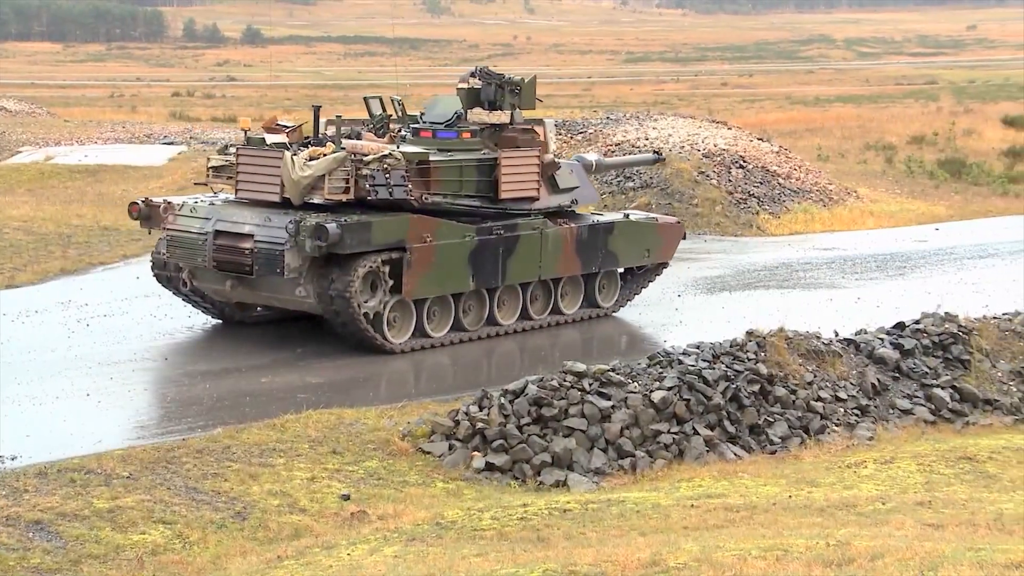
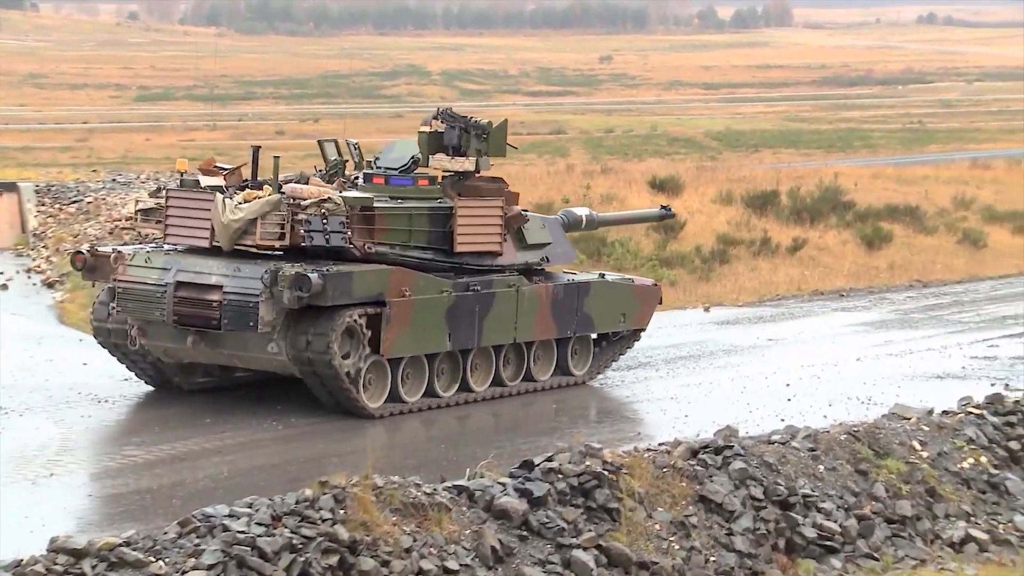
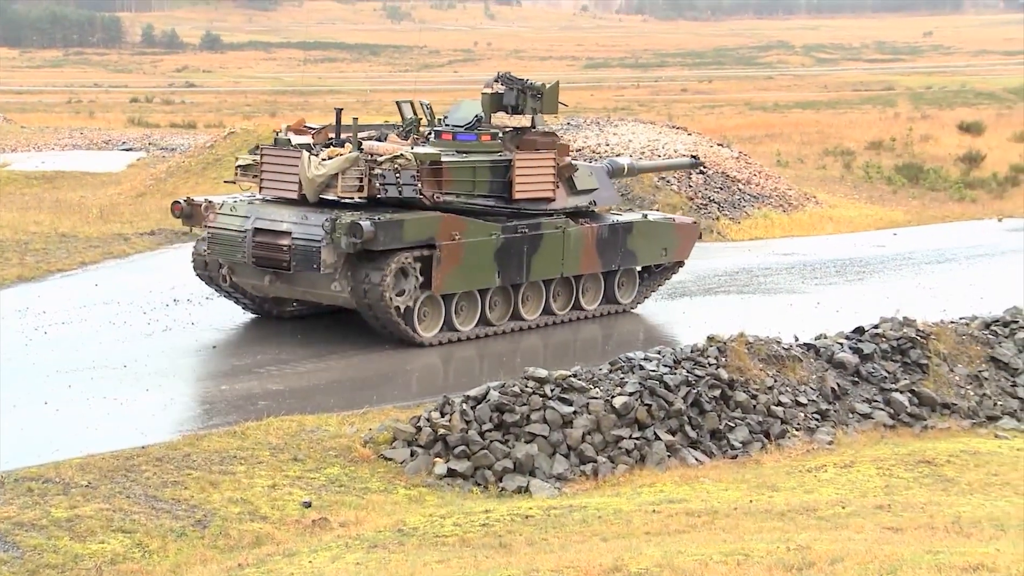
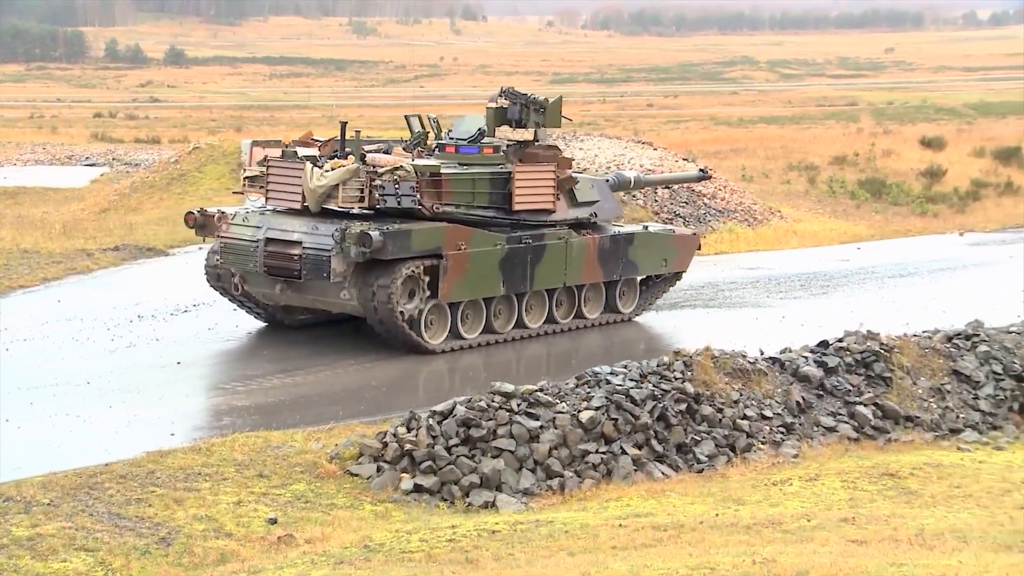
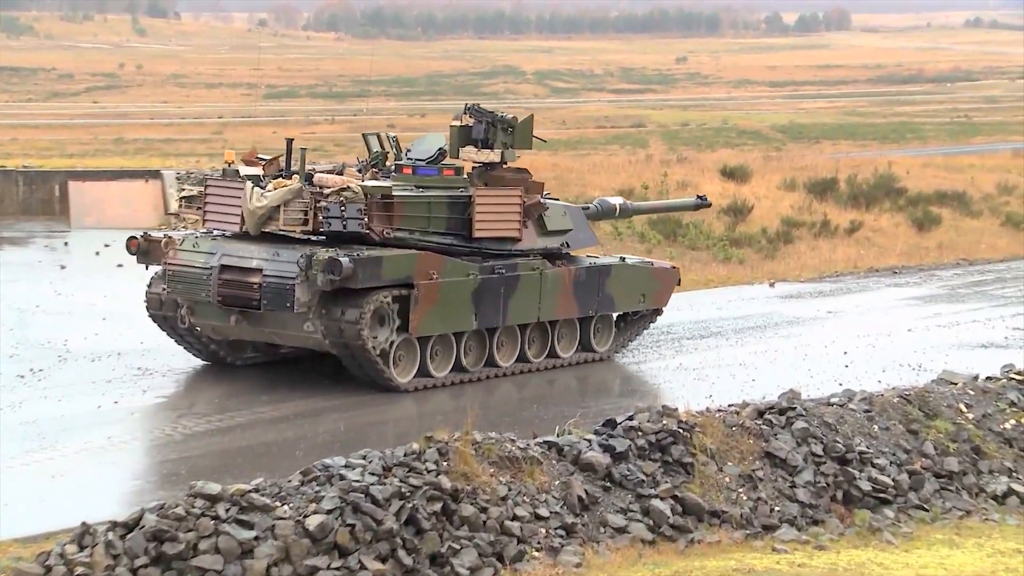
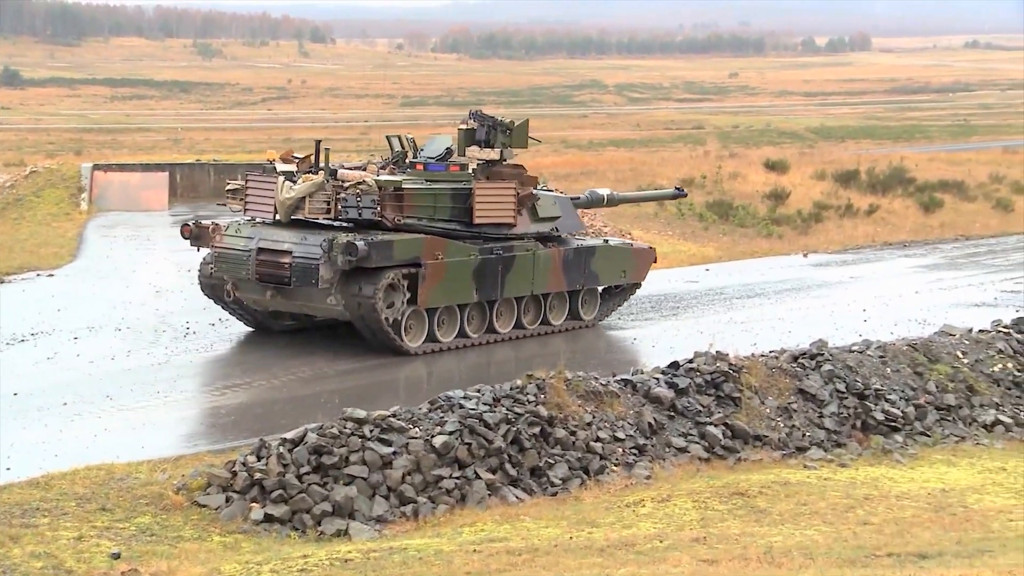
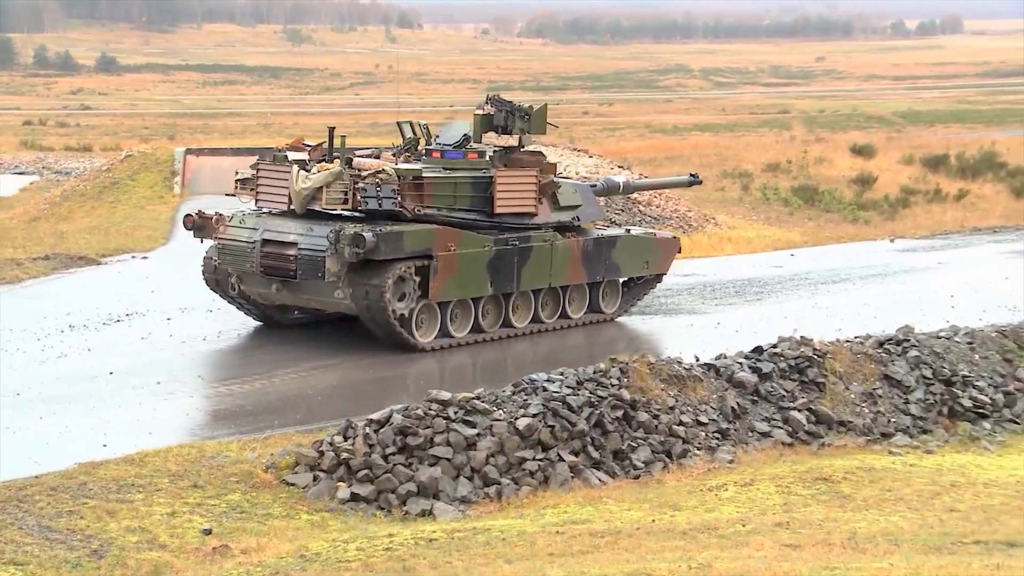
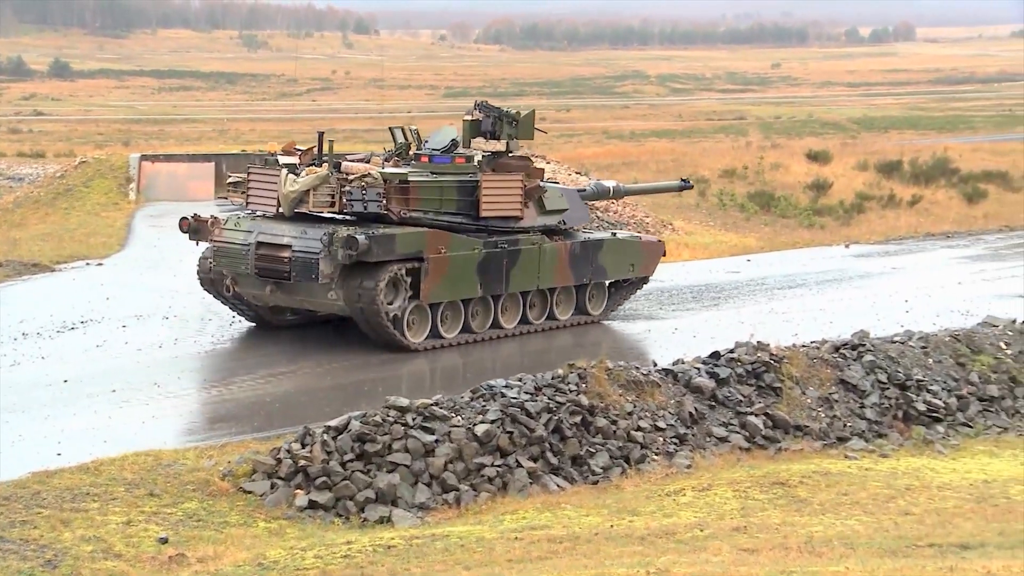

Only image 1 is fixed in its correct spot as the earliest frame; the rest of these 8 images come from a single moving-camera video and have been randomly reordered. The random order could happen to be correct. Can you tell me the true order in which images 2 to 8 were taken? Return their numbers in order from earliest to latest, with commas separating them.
3, 4, 7, 8, 6, 5, 2
